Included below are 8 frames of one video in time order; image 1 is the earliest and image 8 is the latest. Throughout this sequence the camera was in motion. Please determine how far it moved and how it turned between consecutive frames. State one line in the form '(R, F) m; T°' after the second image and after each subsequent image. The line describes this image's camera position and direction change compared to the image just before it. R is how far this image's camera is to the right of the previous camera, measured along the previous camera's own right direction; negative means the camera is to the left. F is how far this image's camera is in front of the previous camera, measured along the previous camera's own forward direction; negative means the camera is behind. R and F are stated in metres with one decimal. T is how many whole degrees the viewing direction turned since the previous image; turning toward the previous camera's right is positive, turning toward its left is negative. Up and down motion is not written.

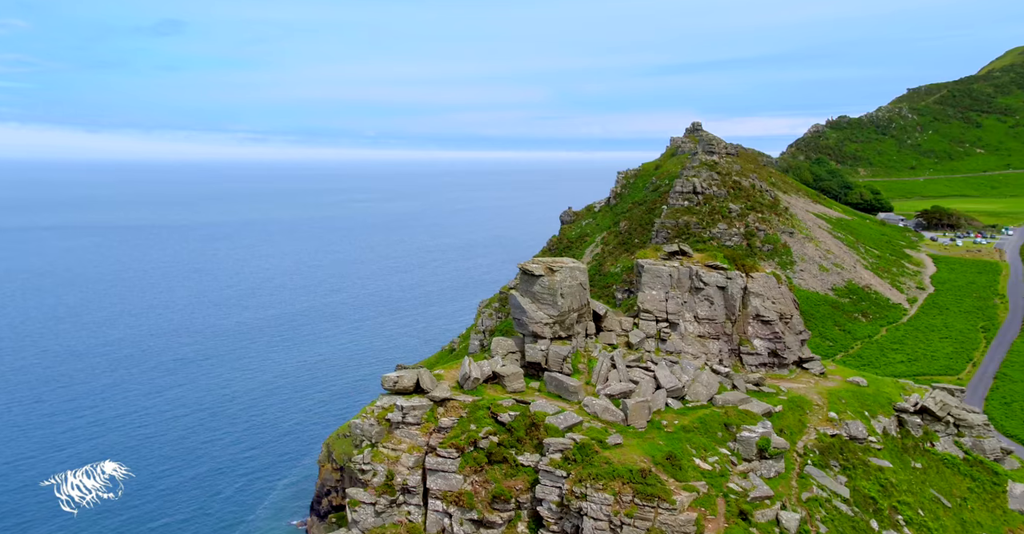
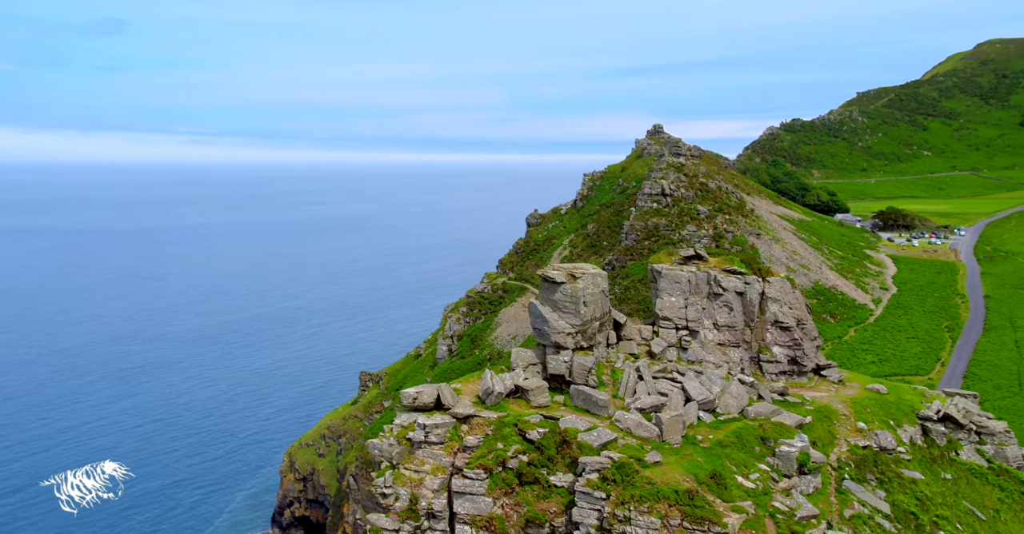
(-1.8, +1.2) m; +3°
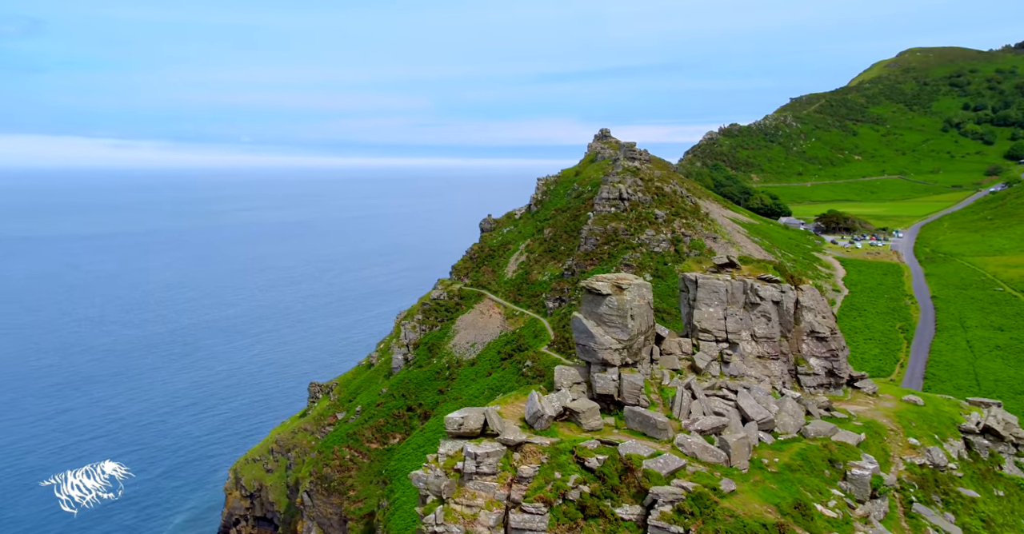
(-2.7, +1.7) m; +4°
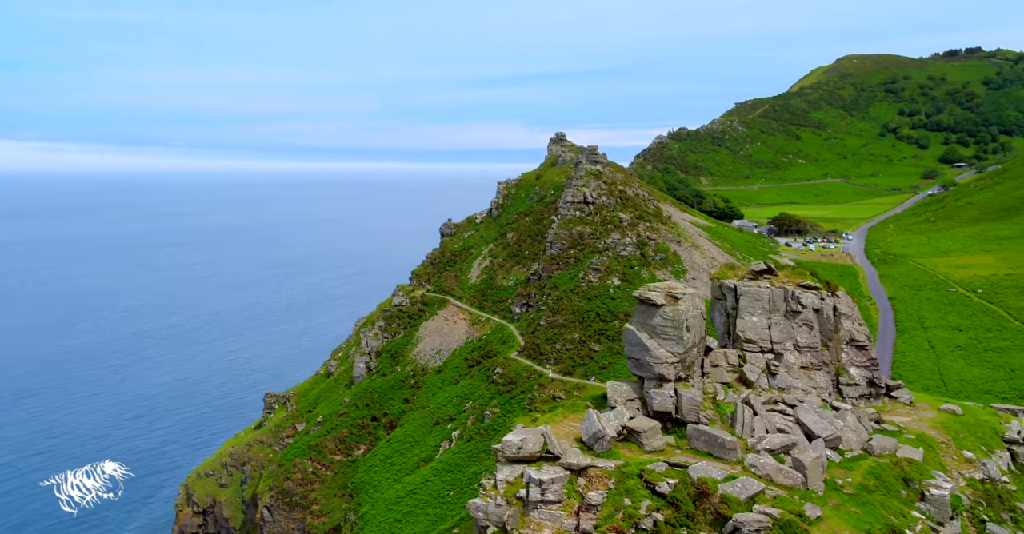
(-2.5, +1.6) m; +4°
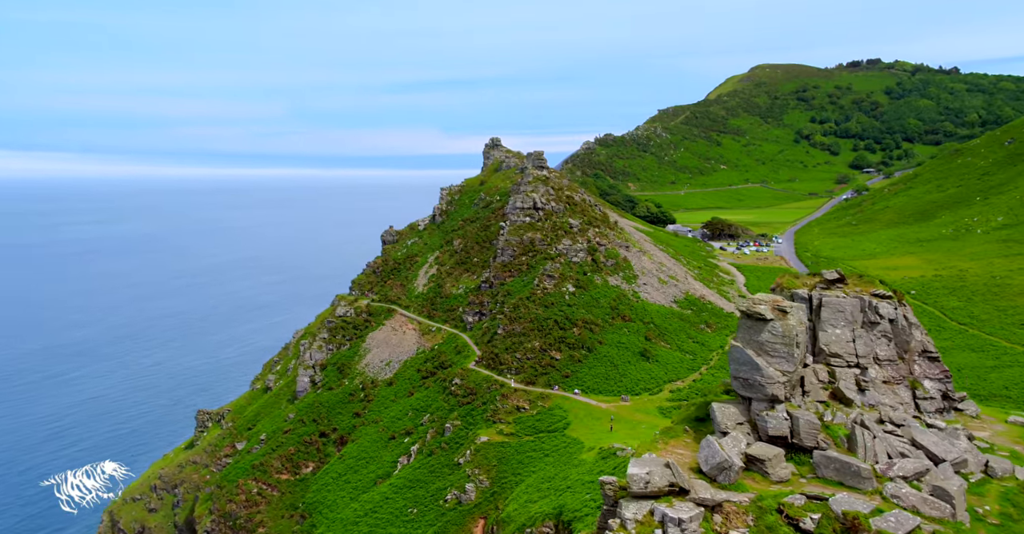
(-3.9, +2.4) m; +5°
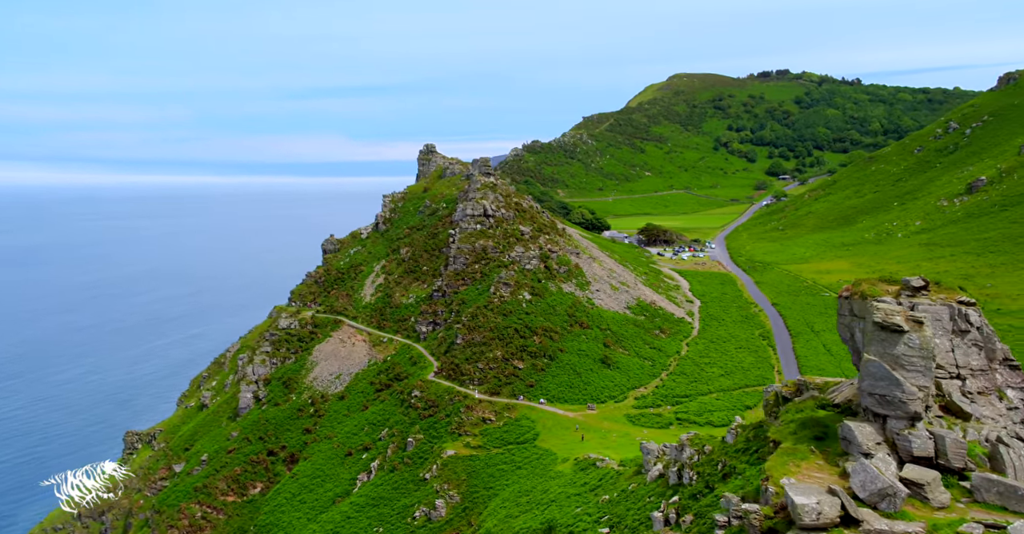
(-4.1, +2.1) m; +5°
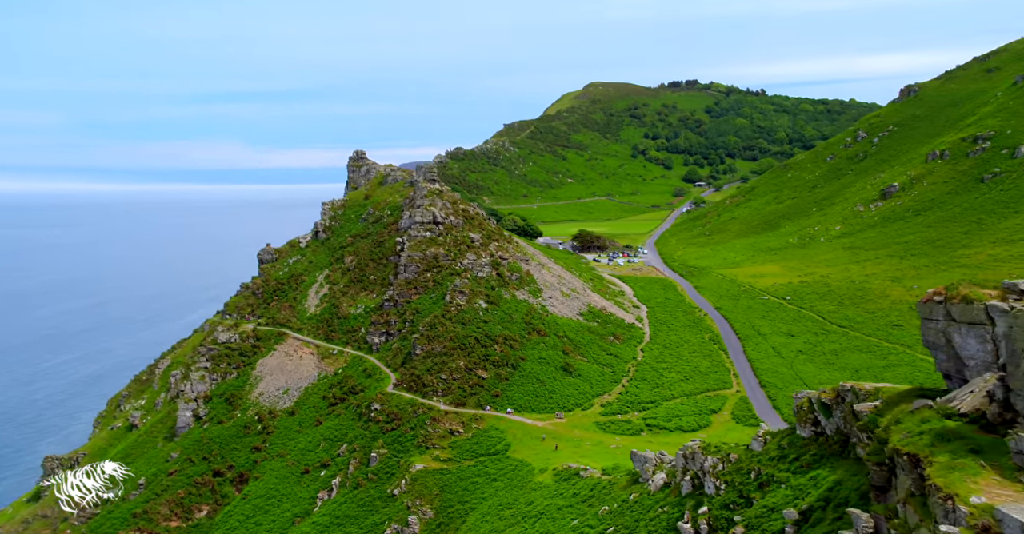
(-4.9, +2.0) m; +5°
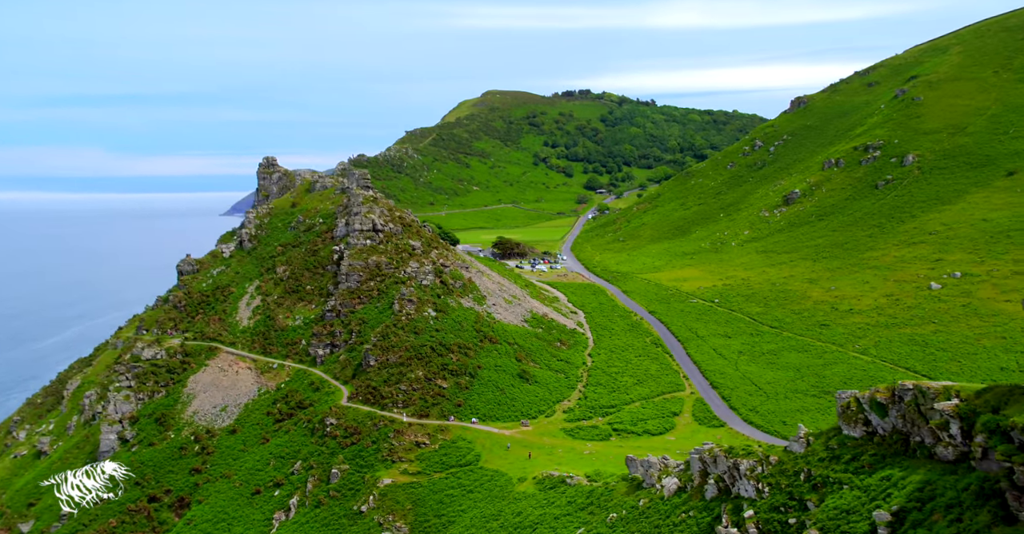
(-7.0, +1.5) m; +7°
